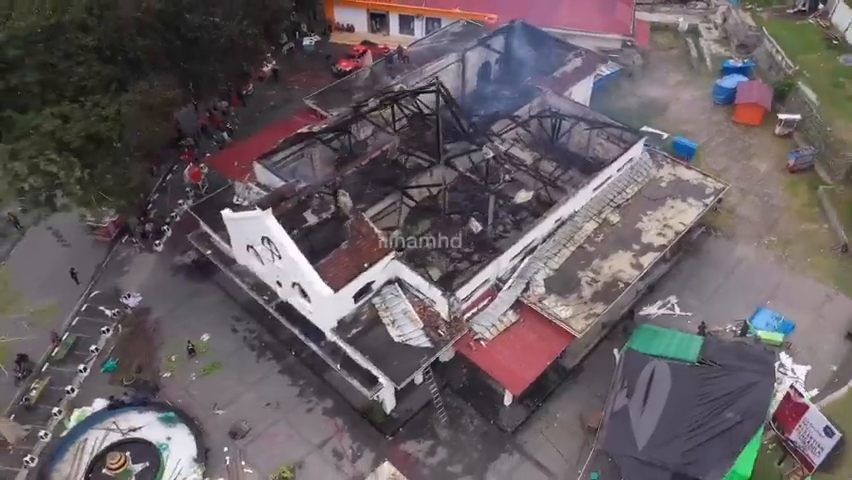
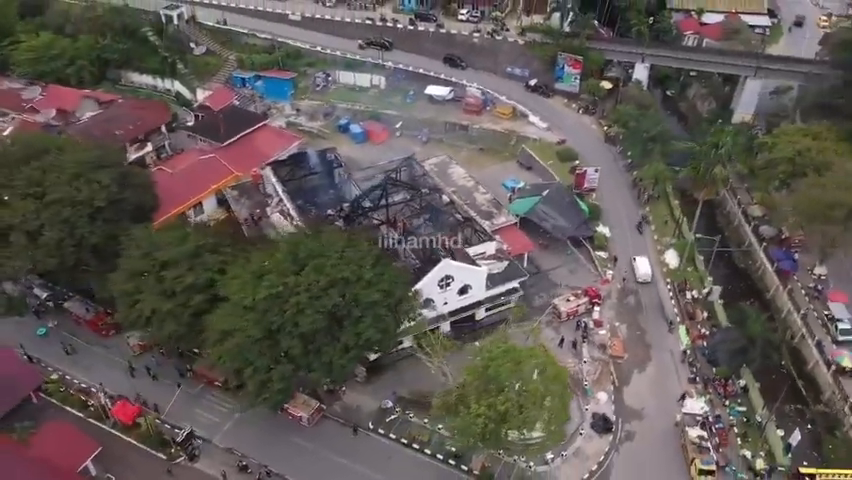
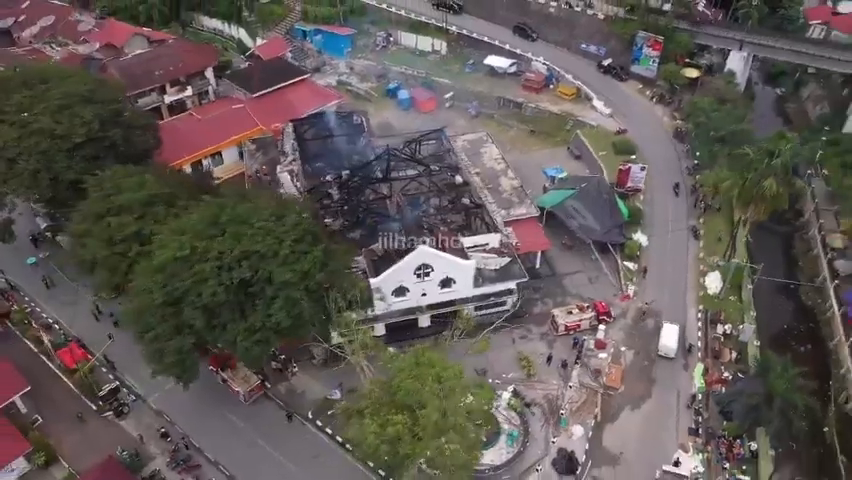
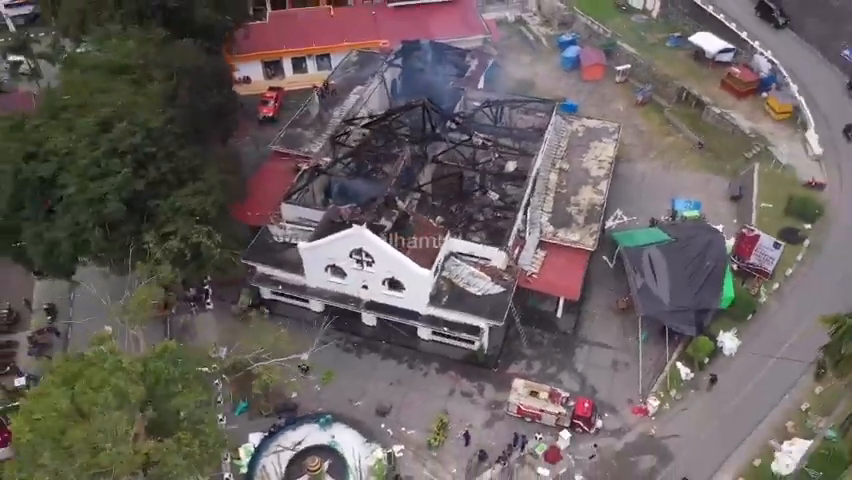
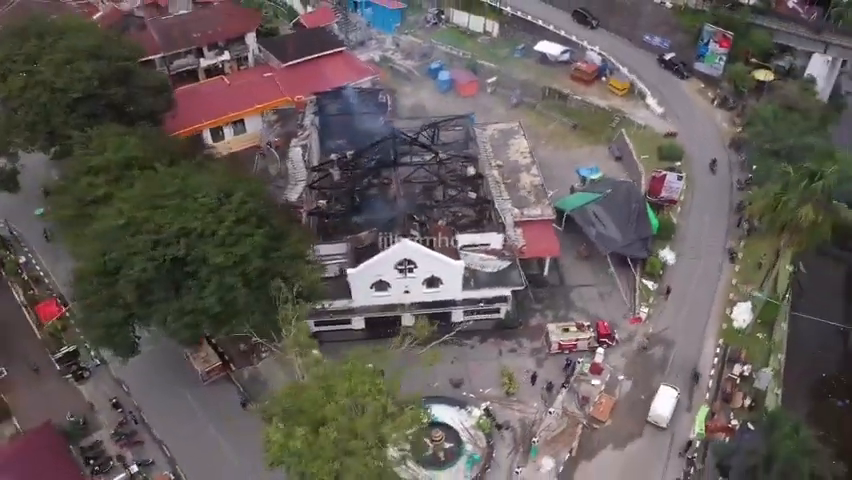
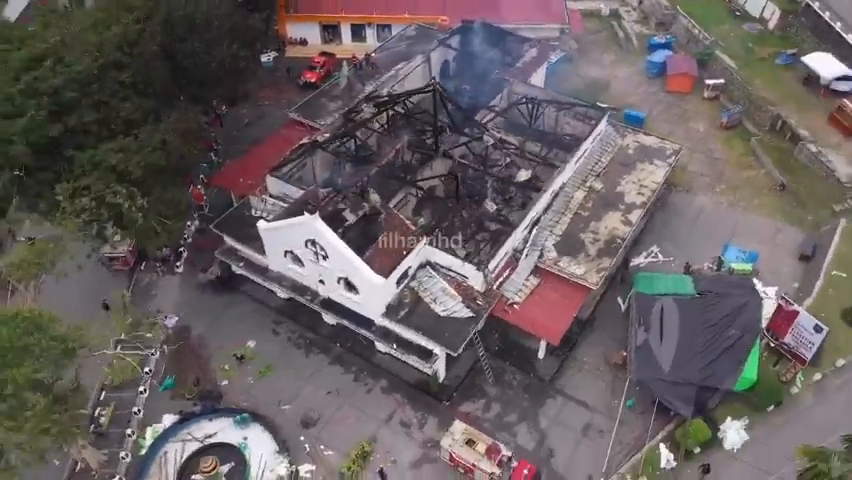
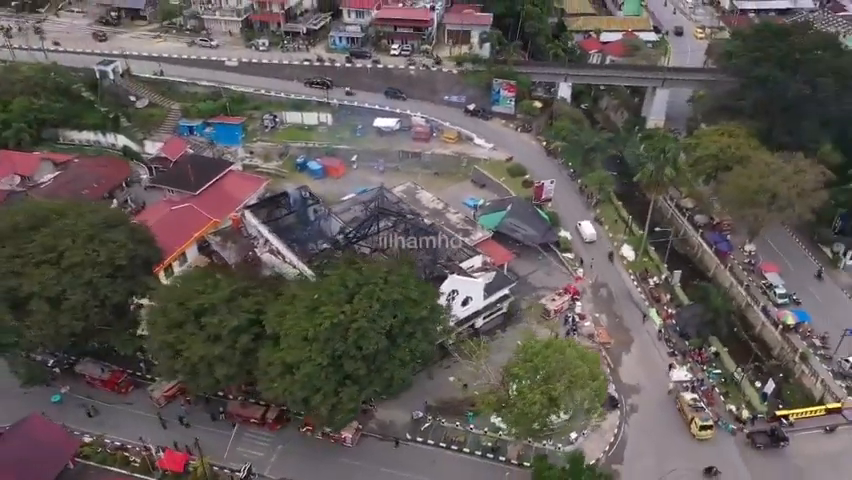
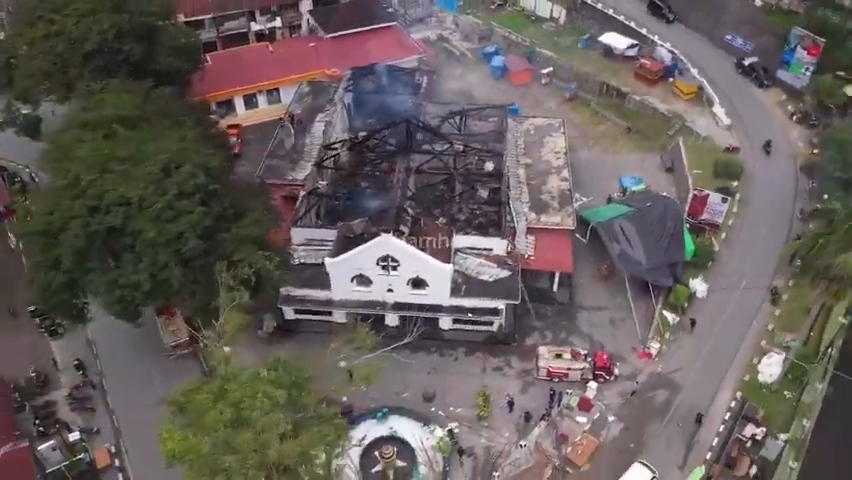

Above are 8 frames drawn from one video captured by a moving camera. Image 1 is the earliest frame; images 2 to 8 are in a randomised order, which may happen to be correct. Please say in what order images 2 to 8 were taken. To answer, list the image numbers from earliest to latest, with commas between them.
6, 4, 8, 5, 3, 2, 7
